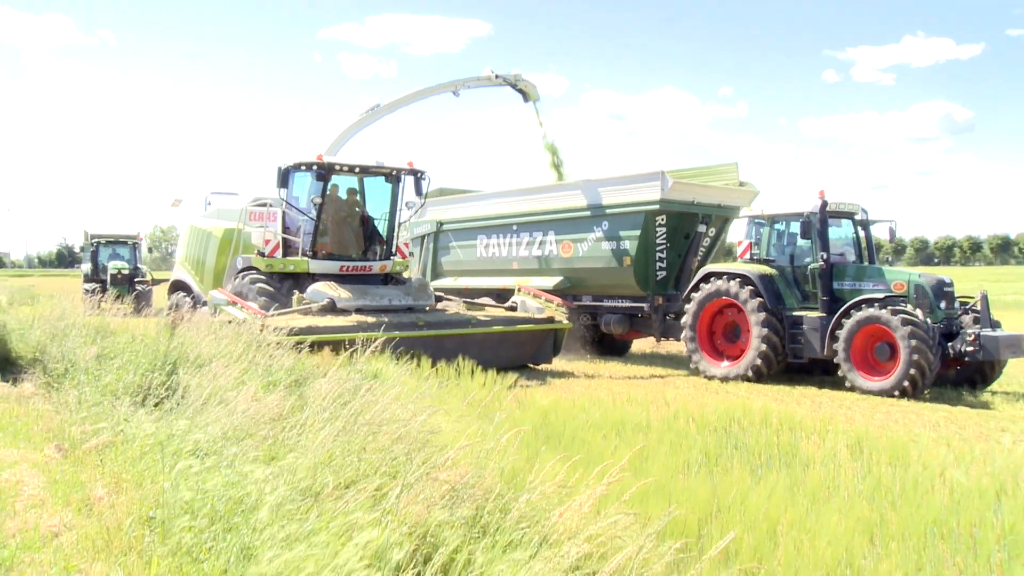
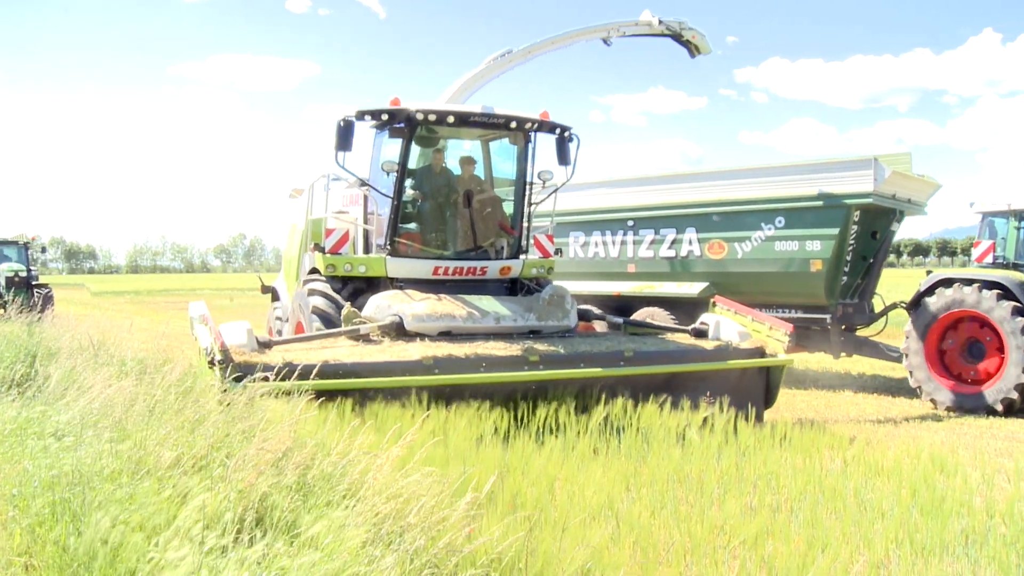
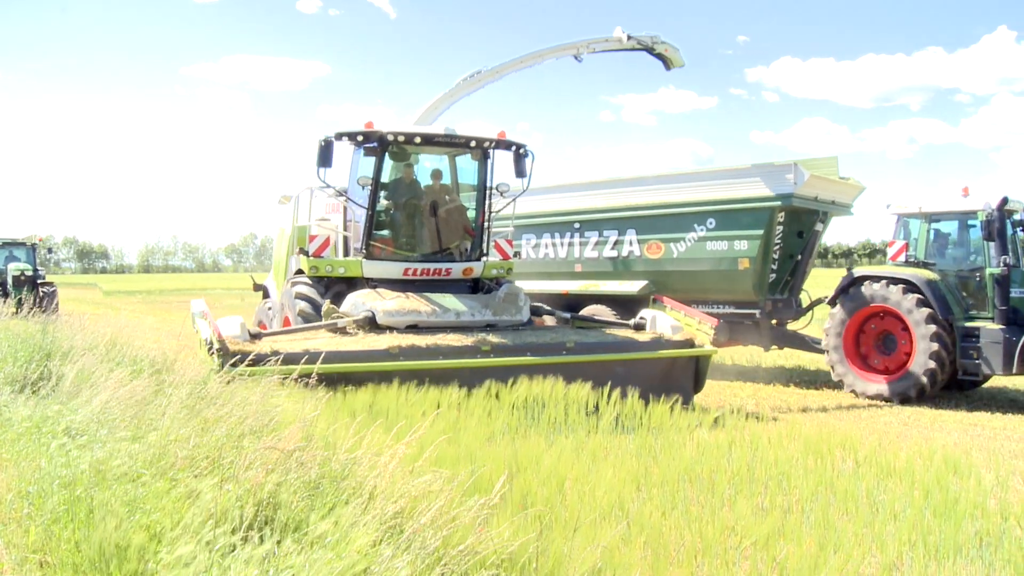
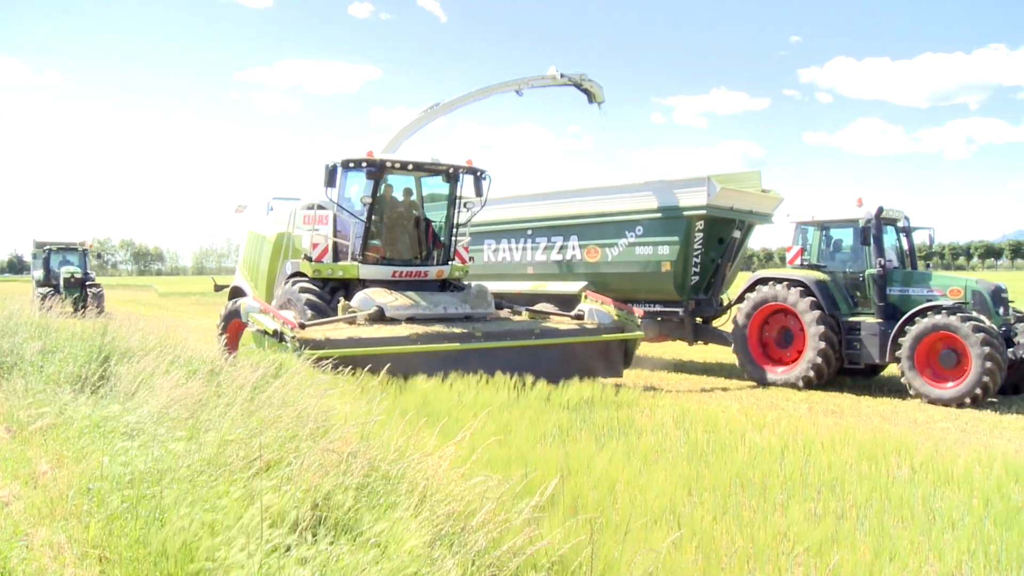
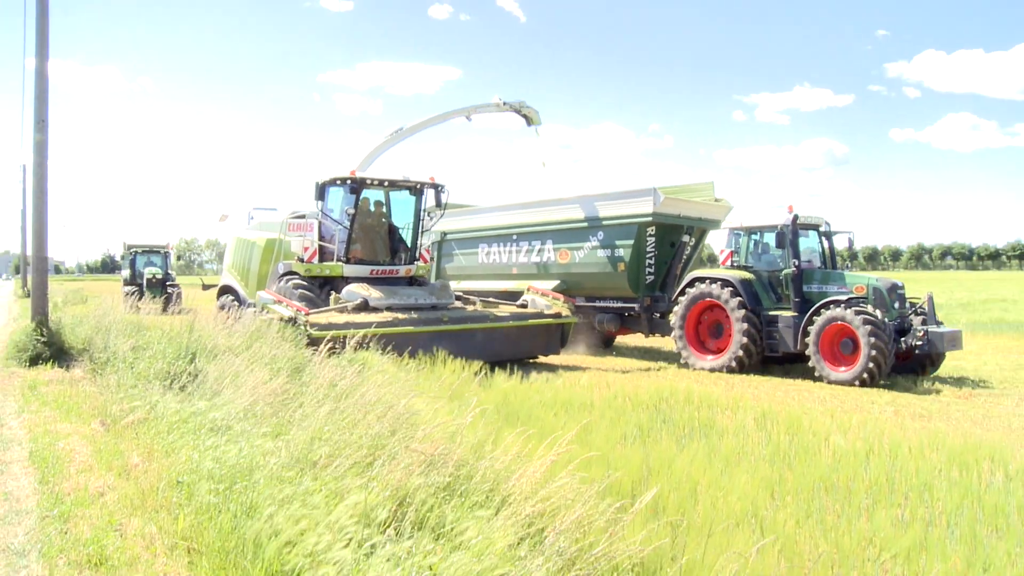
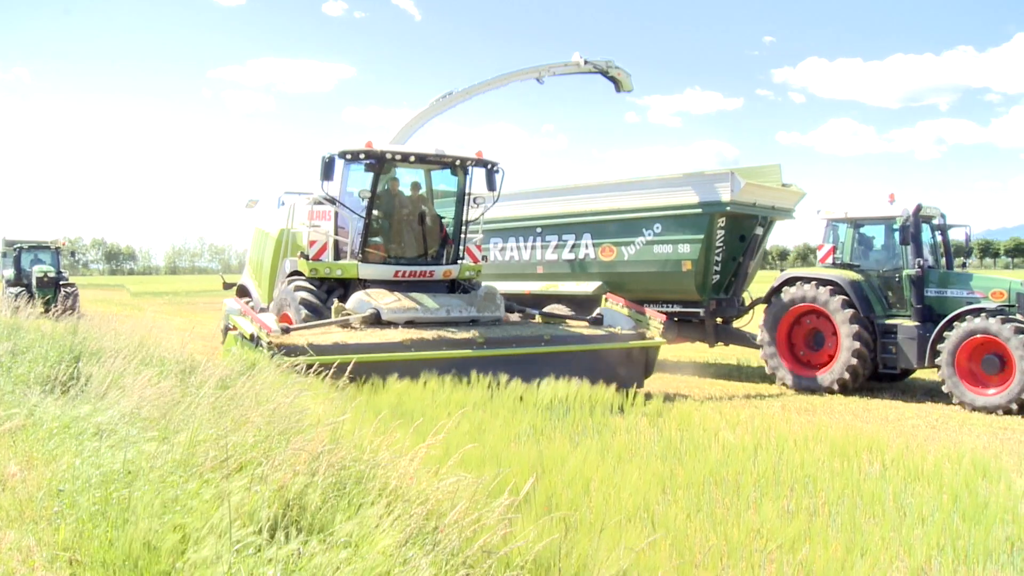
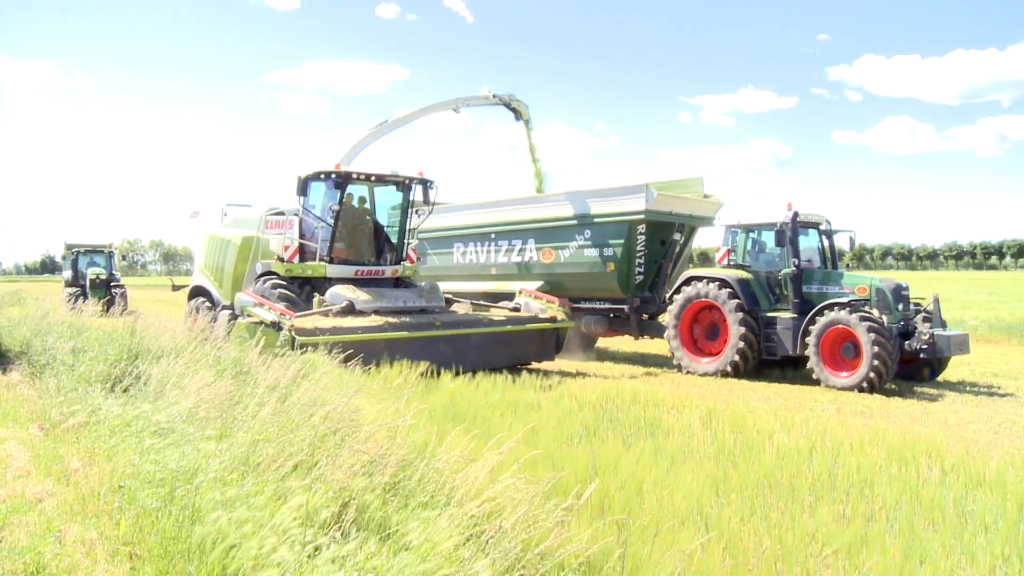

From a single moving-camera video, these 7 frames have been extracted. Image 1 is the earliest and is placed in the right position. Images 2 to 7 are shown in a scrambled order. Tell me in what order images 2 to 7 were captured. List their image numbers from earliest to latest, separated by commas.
5, 7, 4, 6, 3, 2
